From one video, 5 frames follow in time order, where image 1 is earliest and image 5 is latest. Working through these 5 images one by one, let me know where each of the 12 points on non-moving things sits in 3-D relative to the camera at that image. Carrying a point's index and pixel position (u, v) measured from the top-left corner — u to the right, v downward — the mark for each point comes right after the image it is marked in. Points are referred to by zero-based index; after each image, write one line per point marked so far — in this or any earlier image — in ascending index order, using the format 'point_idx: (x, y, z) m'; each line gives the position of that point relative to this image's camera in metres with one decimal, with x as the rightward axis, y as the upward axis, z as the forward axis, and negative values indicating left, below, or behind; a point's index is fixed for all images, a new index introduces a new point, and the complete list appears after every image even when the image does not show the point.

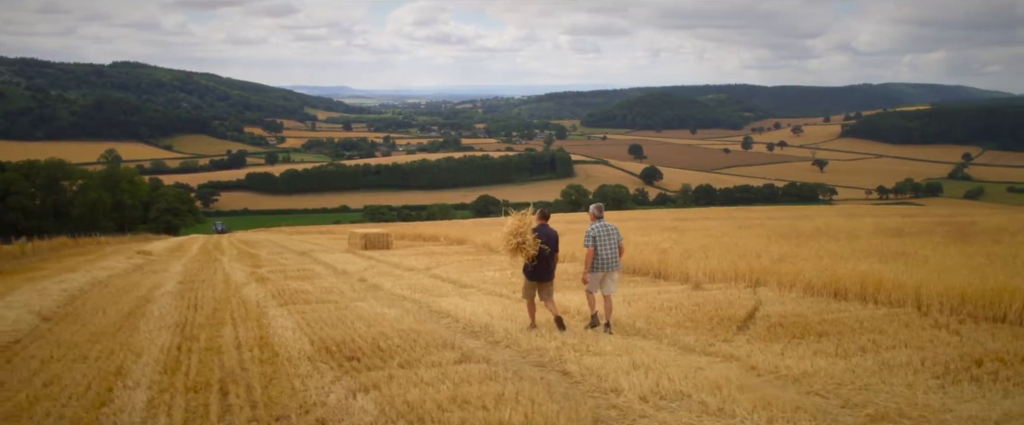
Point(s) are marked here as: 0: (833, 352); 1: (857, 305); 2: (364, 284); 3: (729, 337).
0: (+2.0, -0.9, +4.2) m
1: (+3.0, -0.8, +5.9) m
2: (-2.0, -1.0, +9.3) m
3: (+1.6, -0.9, +4.8) m
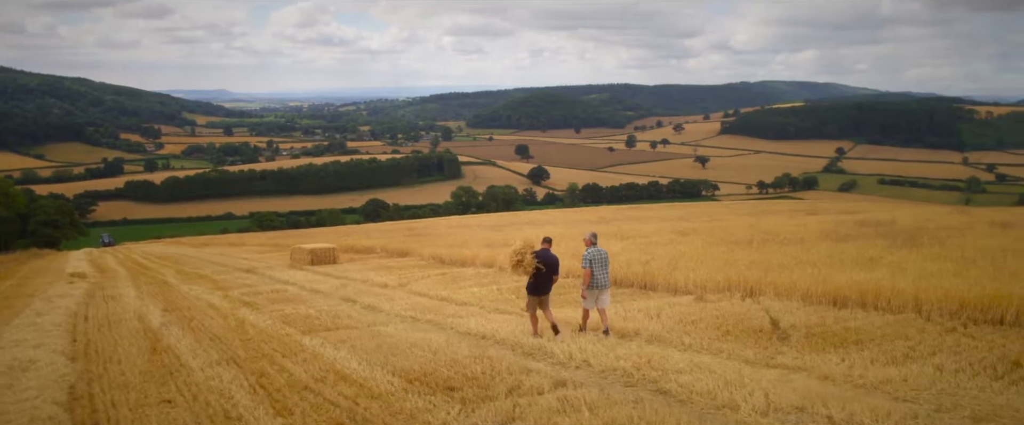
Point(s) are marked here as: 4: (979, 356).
0: (+2.6, -1.0, +4.7) m
1: (+3.4, -1.0, +6.4) m
2: (-2.0, -1.3, +9.2) m
3: (+2.1, -1.1, +5.2) m
4: (+3.2, -1.0, +4.6) m
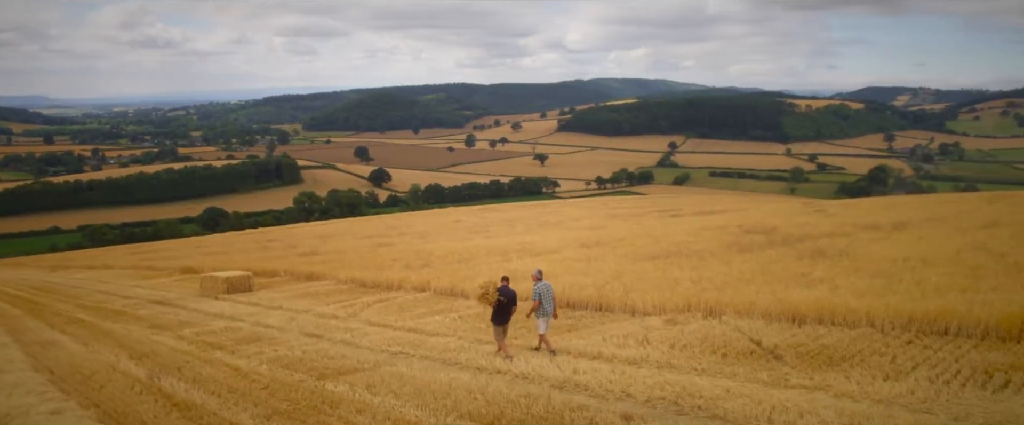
0: (+3.0, -1.3, +5.6) m
1: (+3.4, -1.3, +7.4) m
2: (-2.3, -1.7, +9.2) m
3: (+2.4, -1.4, +6.0) m
4: (+3.6, -1.3, +5.5) m
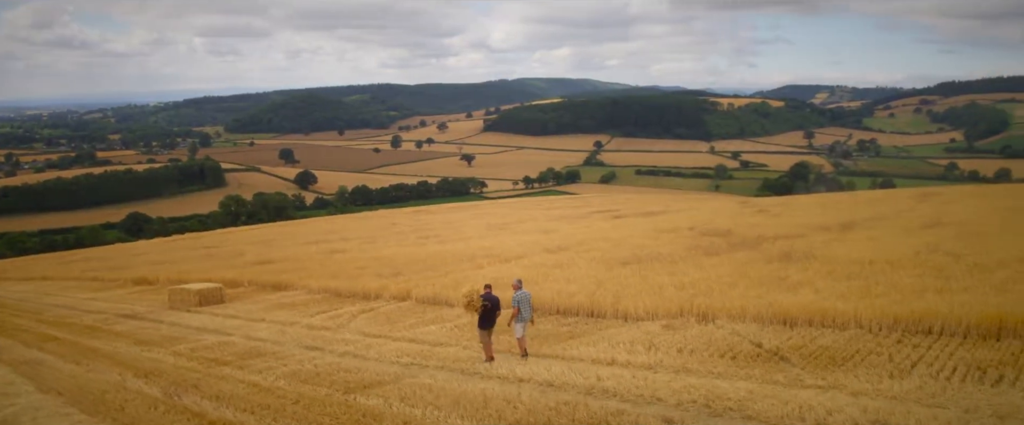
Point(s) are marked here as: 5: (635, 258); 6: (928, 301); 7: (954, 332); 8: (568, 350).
0: (+3.3, -1.4, +6.1) m
1: (+3.6, -1.4, +7.9) m
2: (-2.3, -1.9, +9.2) m
3: (+2.7, -1.5, +6.4) m
4: (+3.9, -1.4, +6.1) m
5: (+3.6, -1.3, +19.4) m
6: (+5.1, -1.1, +8.3) m
7: (+4.7, -1.3, +7.3) m
8: (+0.7, -1.7, +8.4) m
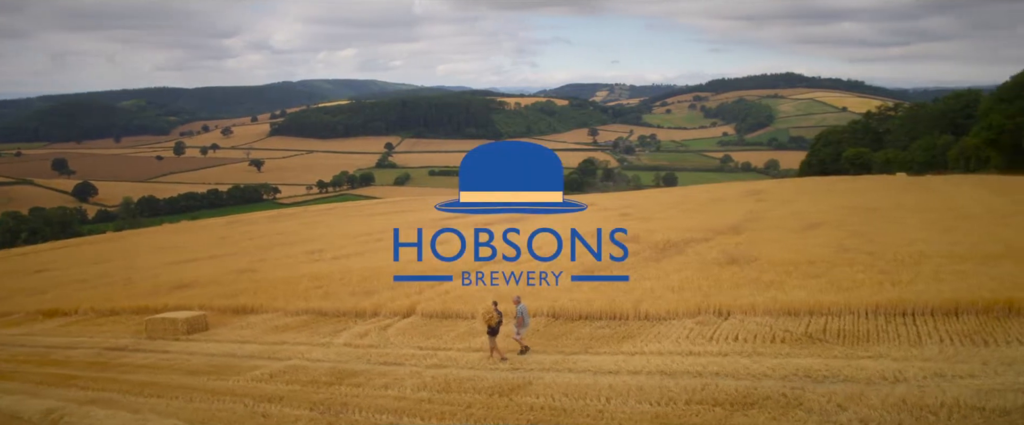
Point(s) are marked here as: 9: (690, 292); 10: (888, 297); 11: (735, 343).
0: (+4.9, -1.6, +8.5) m
1: (+4.8, -1.6, +10.4) m
2: (-1.2, -2.4, +10.5) m
3: (+4.2, -1.7, +8.7) m
4: (+5.5, -1.6, +8.7) m
5: (+2.5, -1.7, +21.6) m
6: (+6.2, -1.3, +11.1) m
7: (+6.0, -1.5, +10.0) m
8: (+1.8, -2.0, +10.3) m
9: (+3.6, -1.6, +13.7) m
10: (+5.8, -1.3, +10.6) m
11: (+3.1, -1.9, +9.6) m
